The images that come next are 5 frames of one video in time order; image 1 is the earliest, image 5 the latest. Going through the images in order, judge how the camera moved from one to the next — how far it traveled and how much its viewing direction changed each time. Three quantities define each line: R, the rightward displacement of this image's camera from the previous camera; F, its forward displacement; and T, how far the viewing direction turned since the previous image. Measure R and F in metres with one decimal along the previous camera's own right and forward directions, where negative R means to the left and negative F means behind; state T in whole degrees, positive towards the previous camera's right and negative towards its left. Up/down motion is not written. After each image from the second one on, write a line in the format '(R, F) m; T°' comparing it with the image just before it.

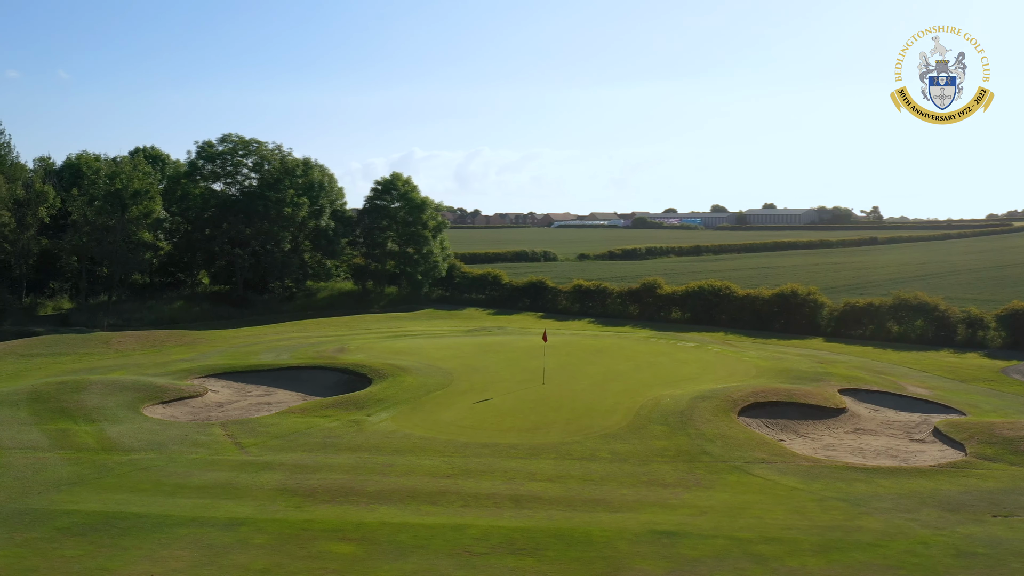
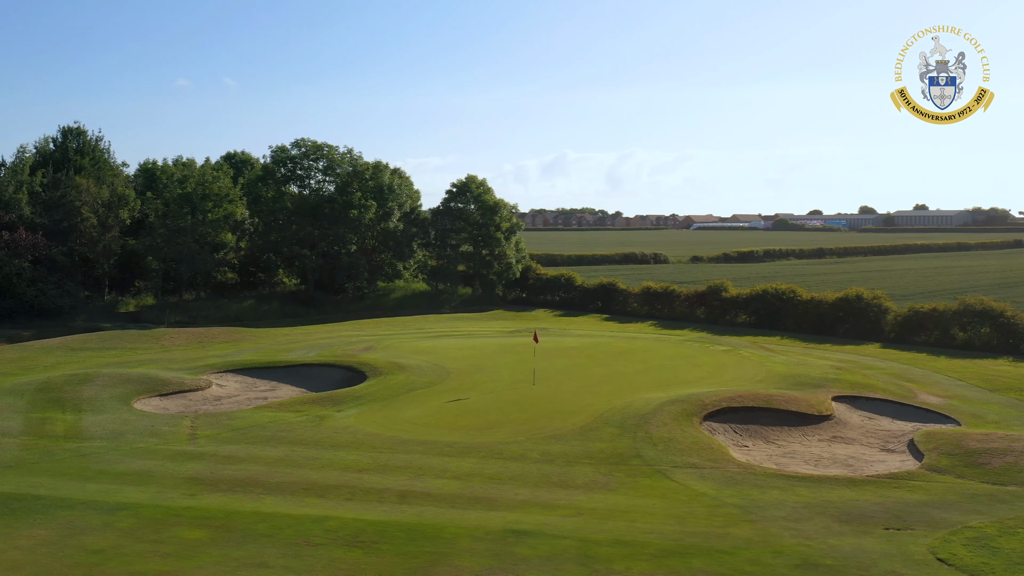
(+2.9, -0.1) m; -8°
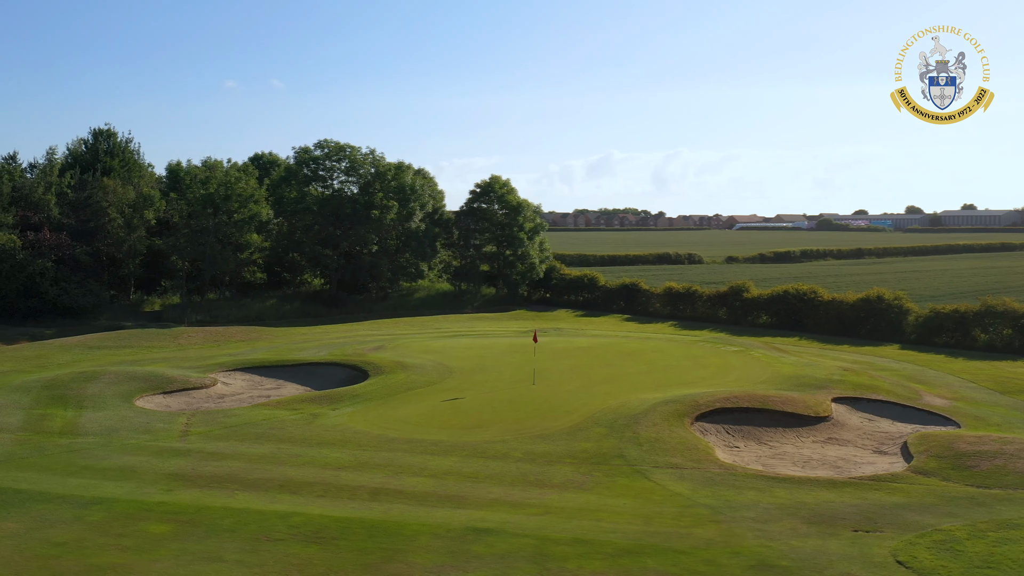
(+0.8, -0.1) m; -2°
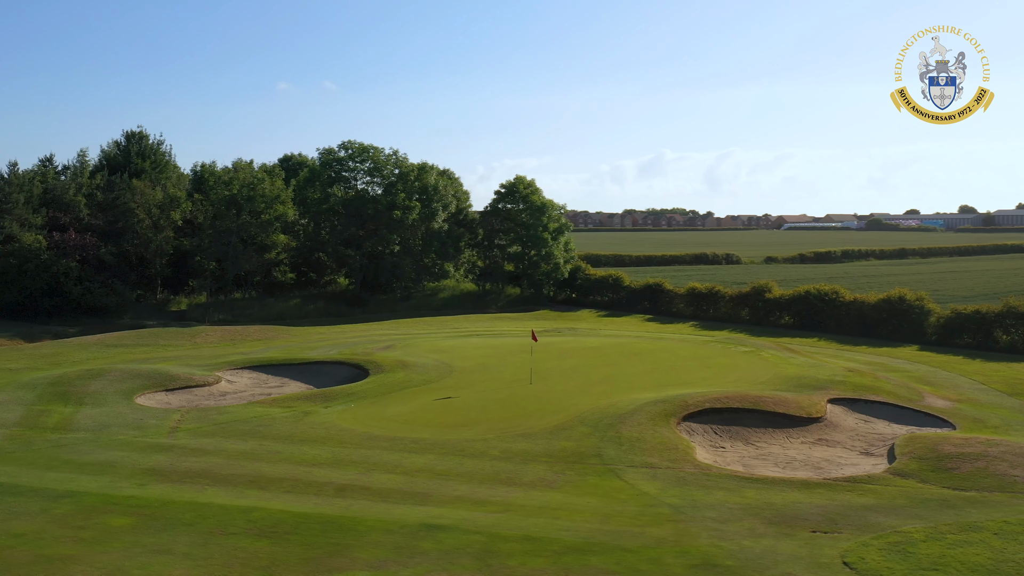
(+1.0, -0.1) m; -3°
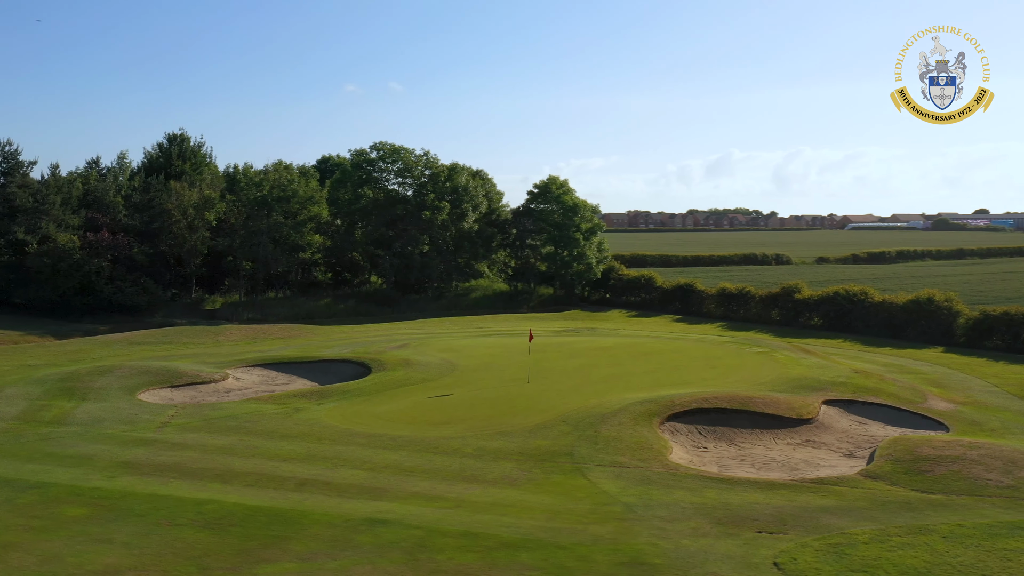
(+1.3, -0.1) m; -3°
